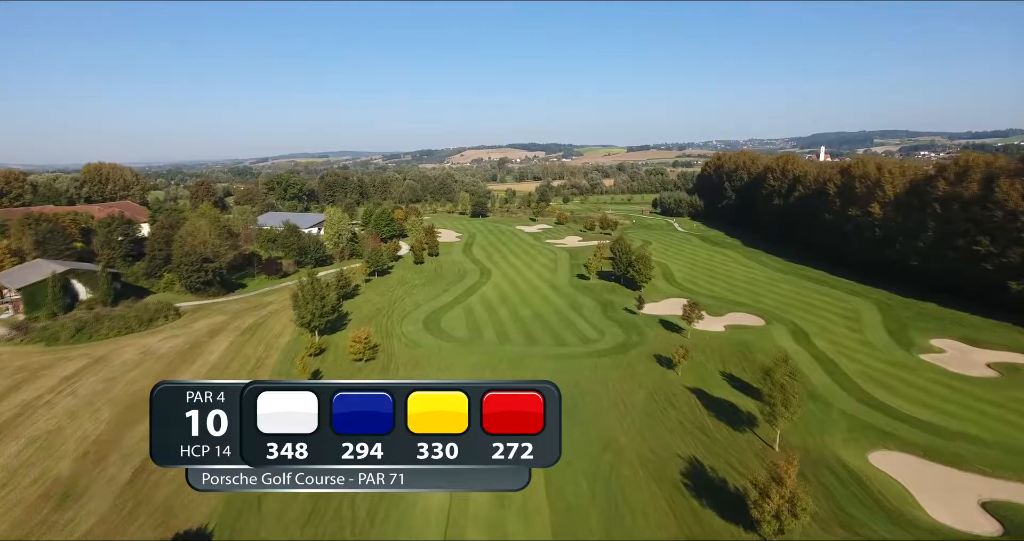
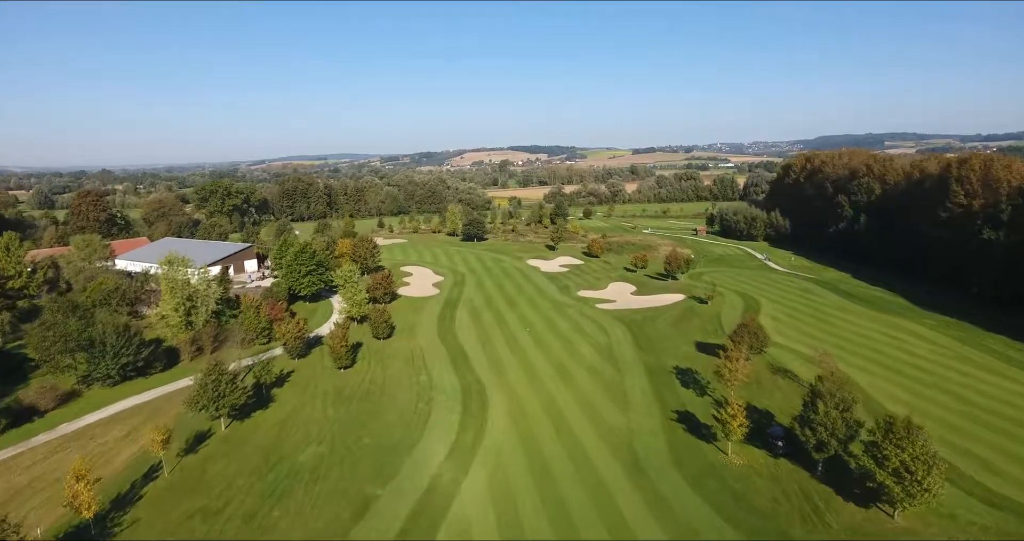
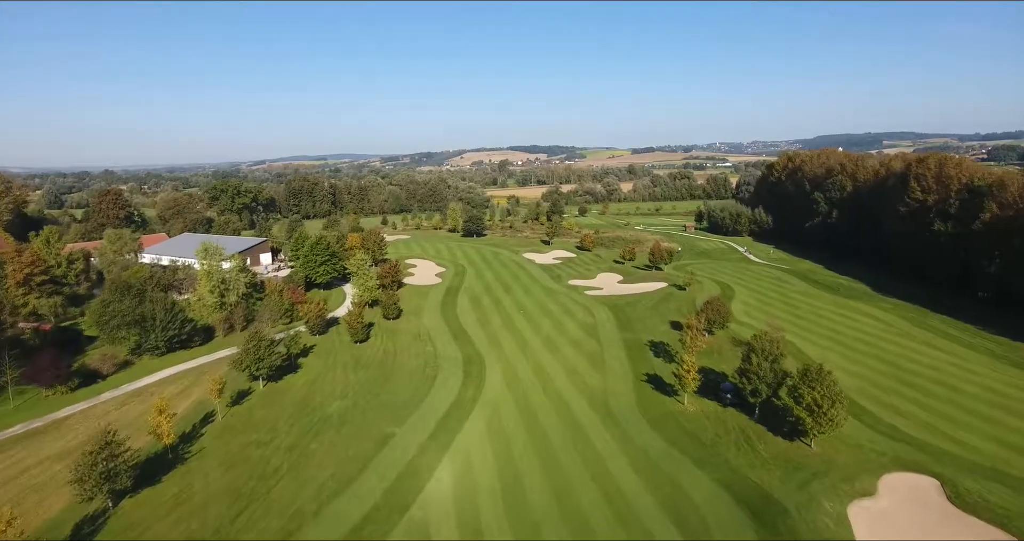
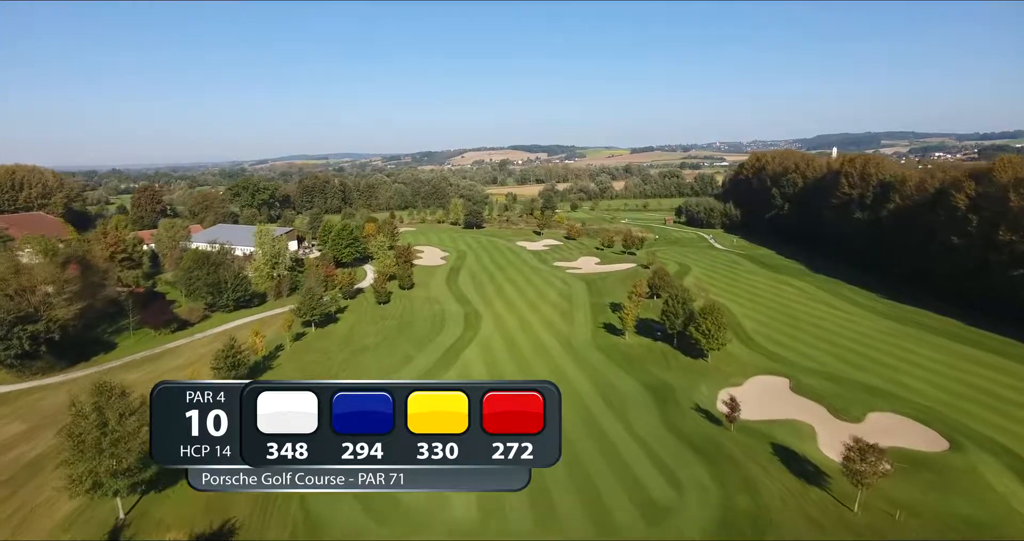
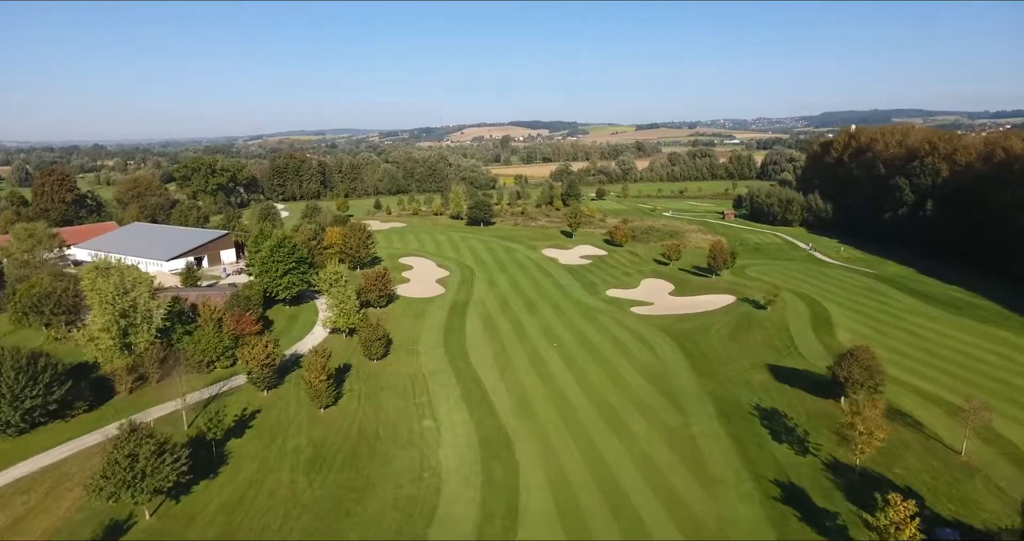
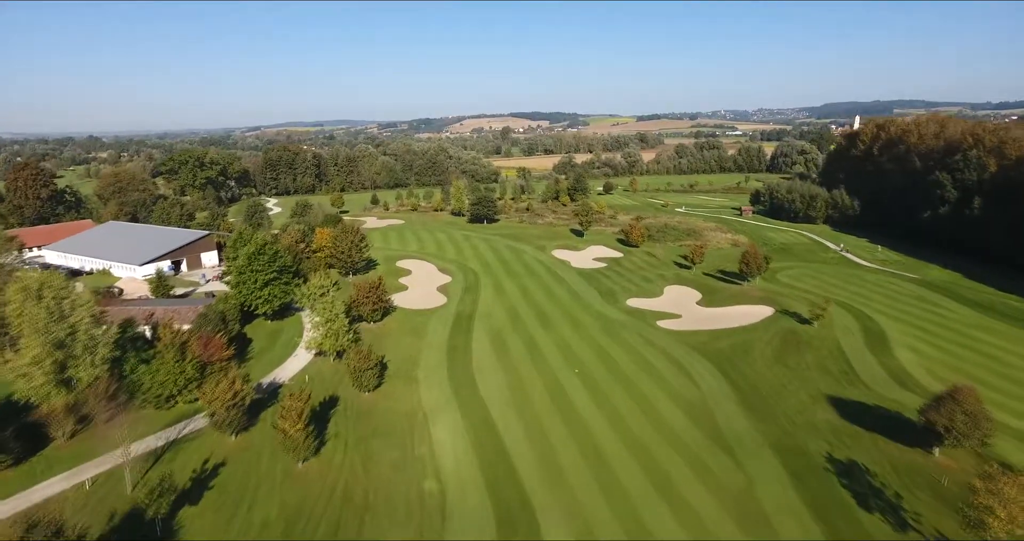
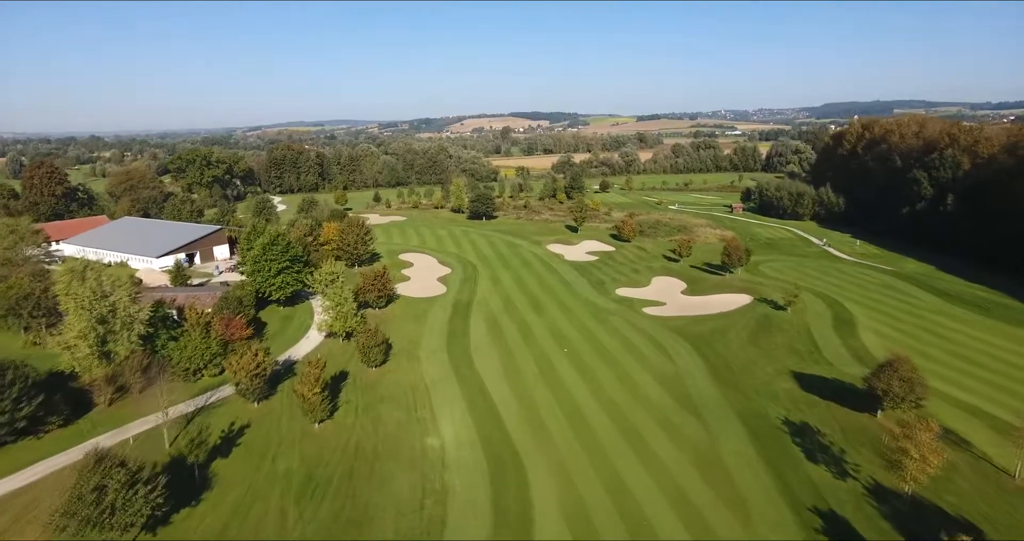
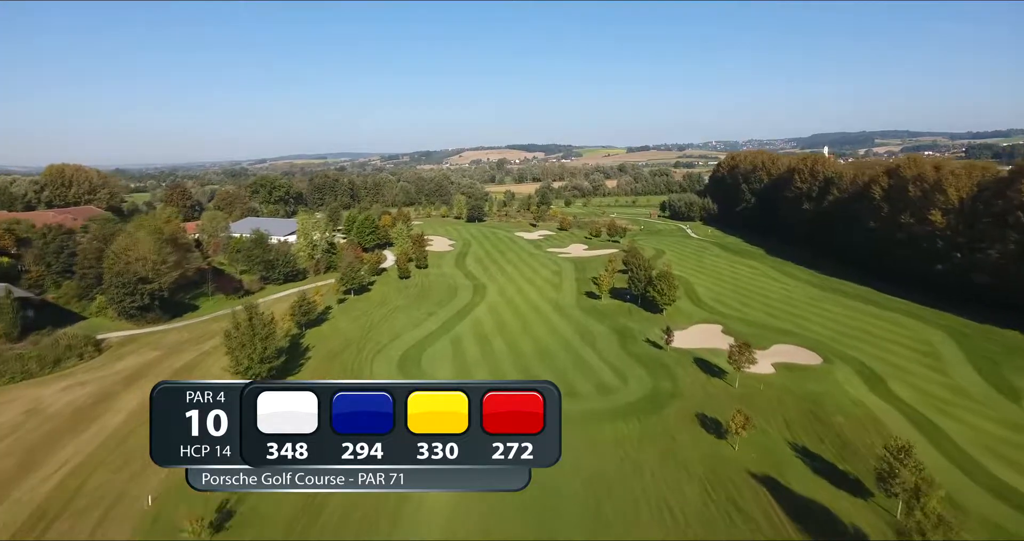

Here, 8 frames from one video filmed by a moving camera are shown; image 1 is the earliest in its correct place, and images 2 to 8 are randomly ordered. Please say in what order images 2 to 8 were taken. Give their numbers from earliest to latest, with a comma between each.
8, 4, 3, 2, 5, 7, 6
